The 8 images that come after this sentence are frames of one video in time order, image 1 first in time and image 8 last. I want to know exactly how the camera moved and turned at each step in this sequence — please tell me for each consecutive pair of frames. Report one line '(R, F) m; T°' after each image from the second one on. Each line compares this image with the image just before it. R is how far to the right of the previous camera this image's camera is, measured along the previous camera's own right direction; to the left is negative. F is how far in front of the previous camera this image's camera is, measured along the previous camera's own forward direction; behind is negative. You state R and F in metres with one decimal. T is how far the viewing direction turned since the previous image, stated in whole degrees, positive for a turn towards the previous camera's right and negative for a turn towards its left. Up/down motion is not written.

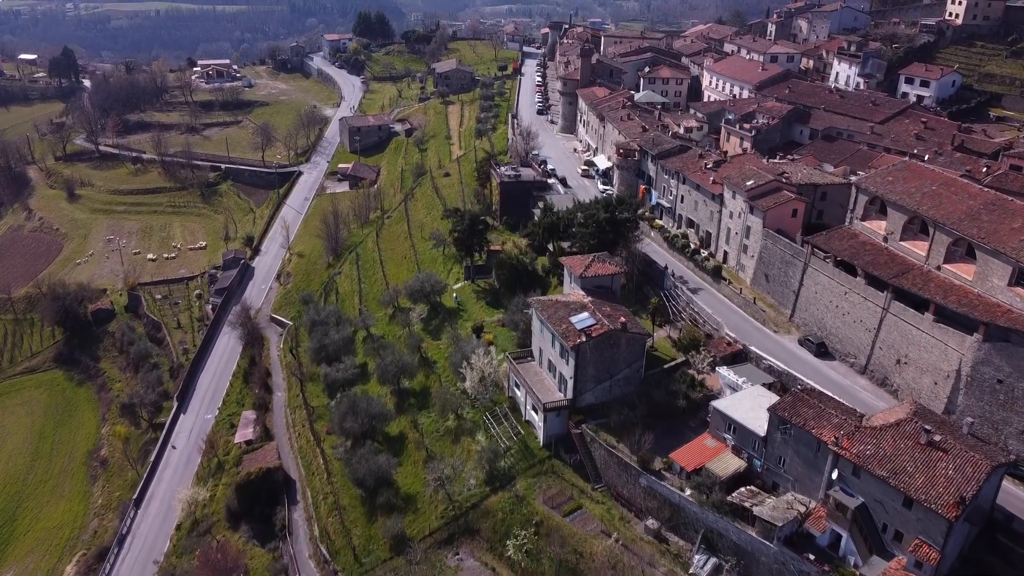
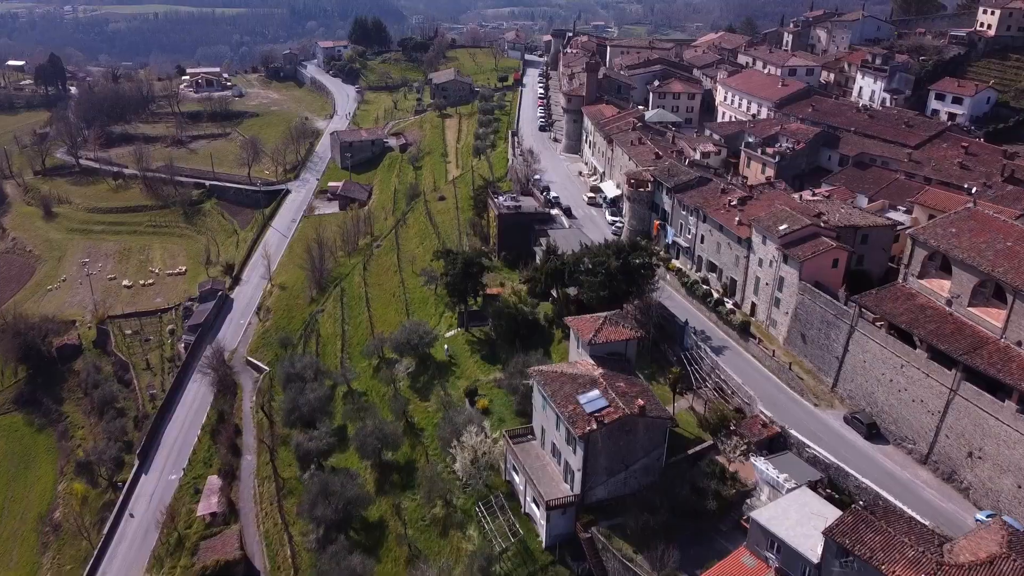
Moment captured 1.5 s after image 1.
(+0.2, +4.5) m; 0°
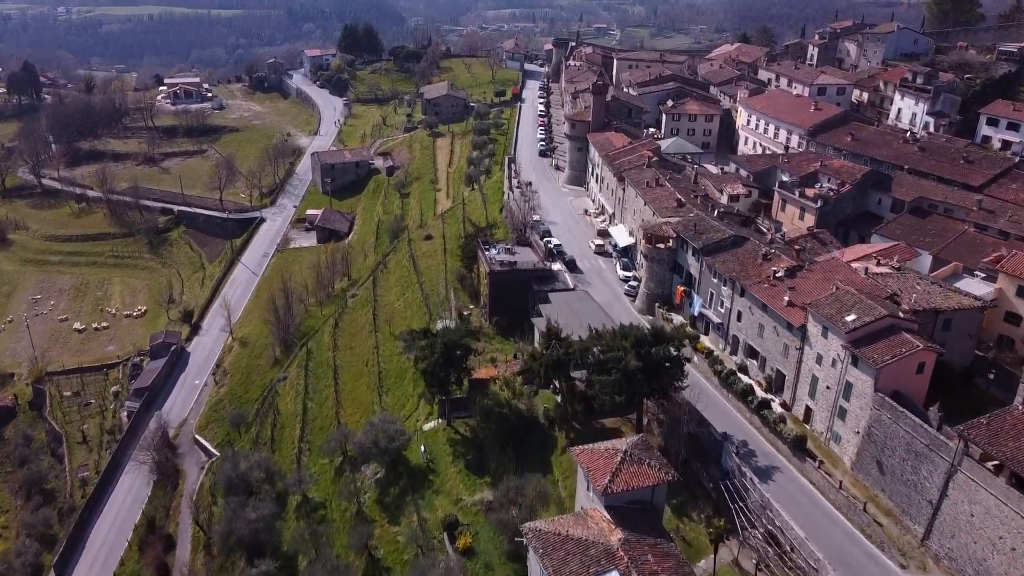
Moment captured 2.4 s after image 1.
(+0.3, +6.8) m; 0°
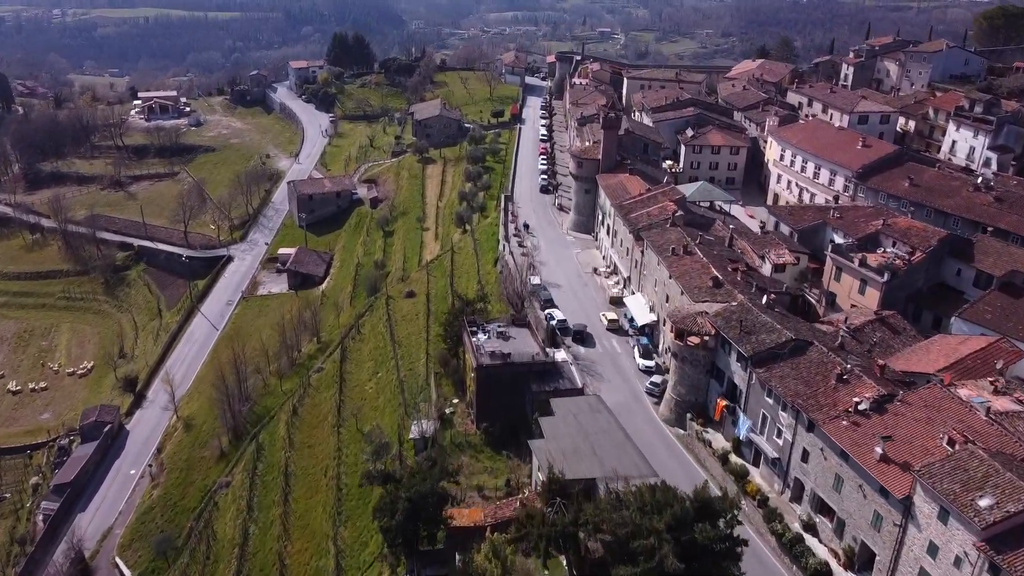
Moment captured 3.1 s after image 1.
(+0.3, +7.3) m; 0°
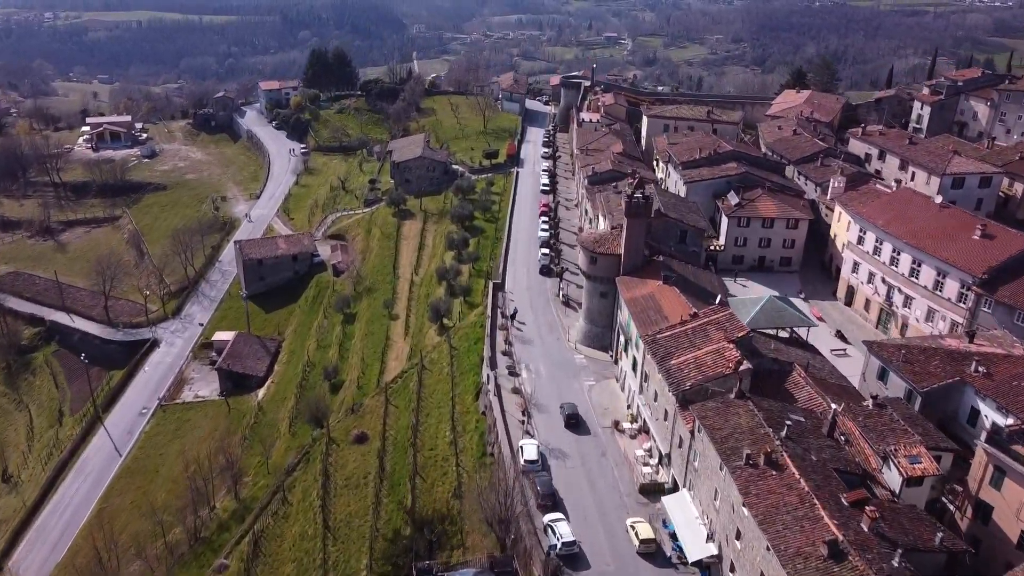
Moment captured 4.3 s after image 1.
(+0.7, +11.7) m; 0°
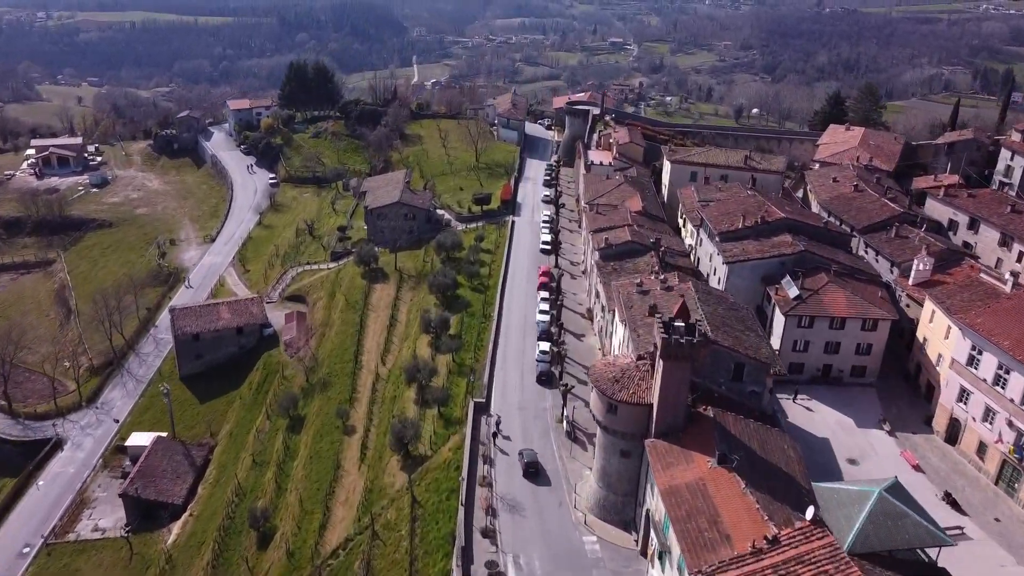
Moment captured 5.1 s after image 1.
(+0.5, +9.5) m; 0°
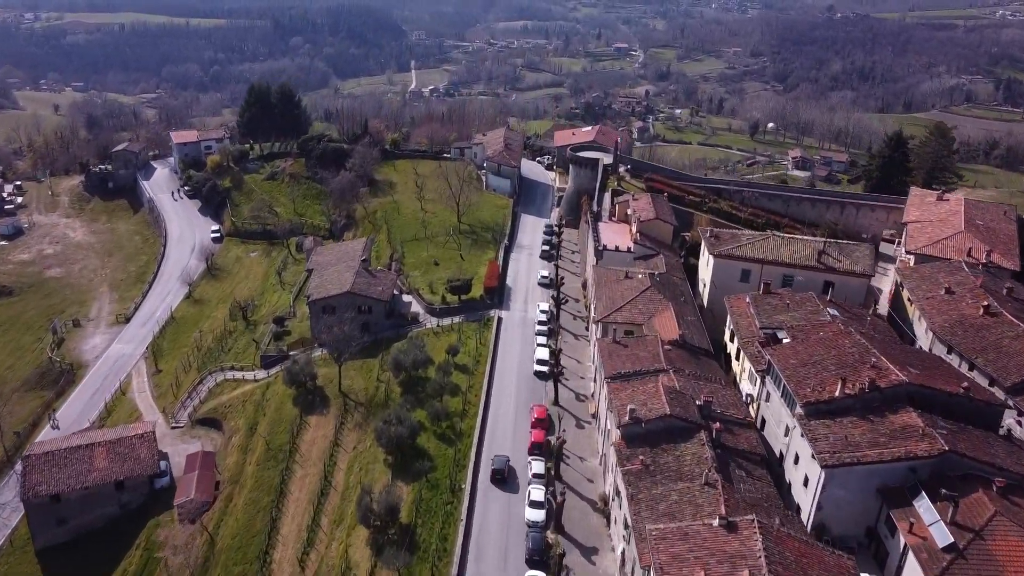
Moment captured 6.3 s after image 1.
(+0.8, +11.9) m; 0°
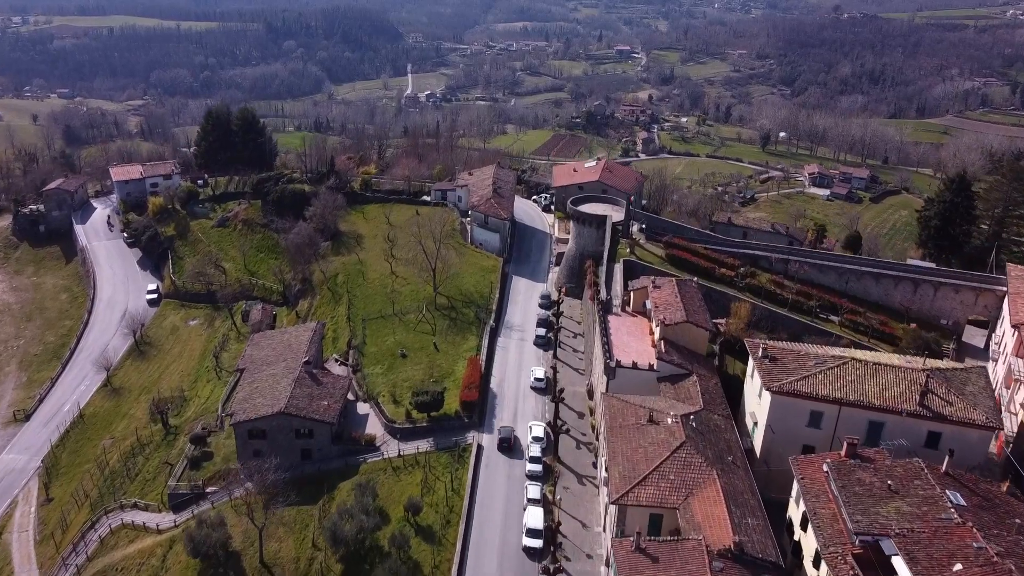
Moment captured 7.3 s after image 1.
(+0.7, +8.9) m; 0°
